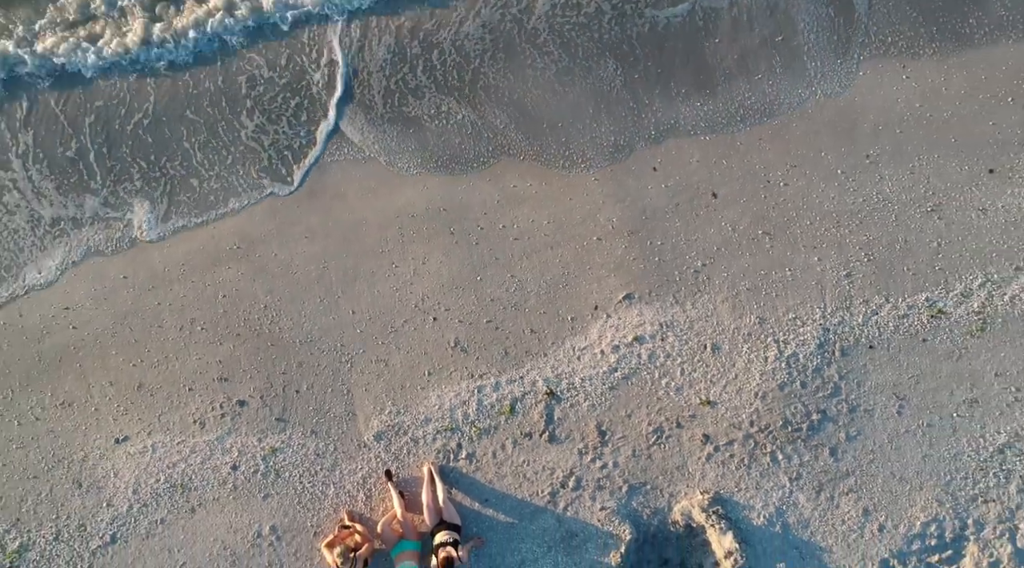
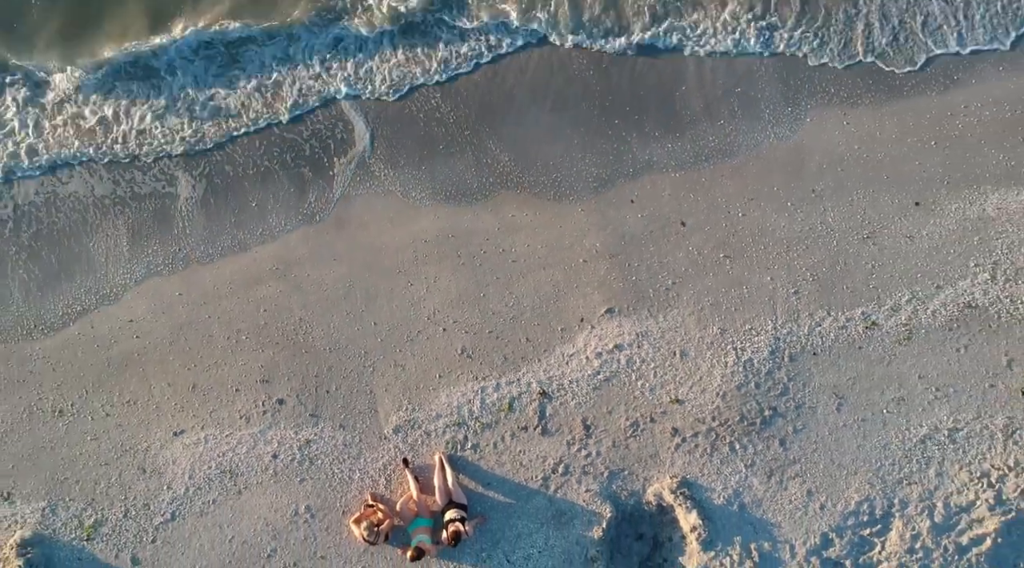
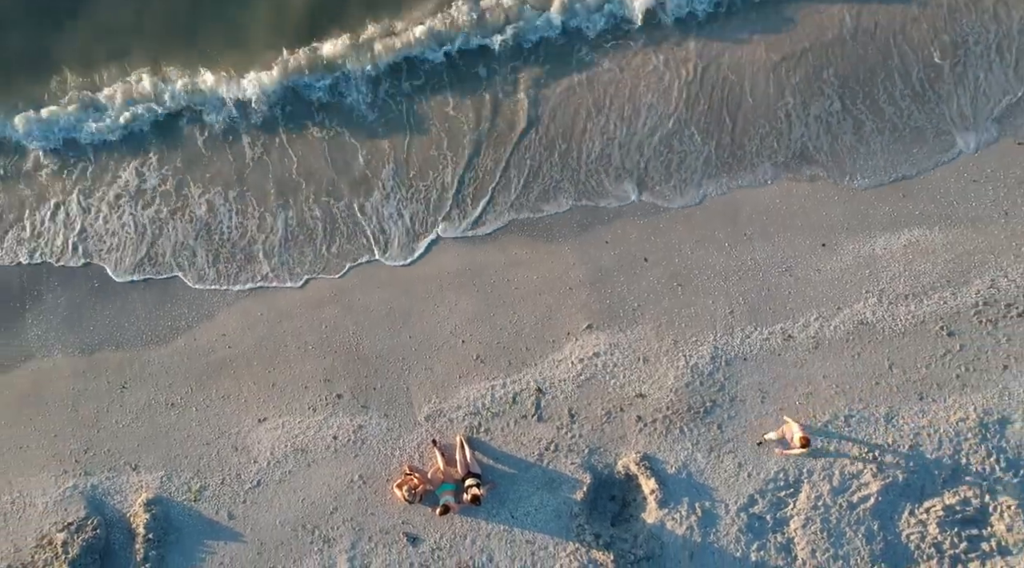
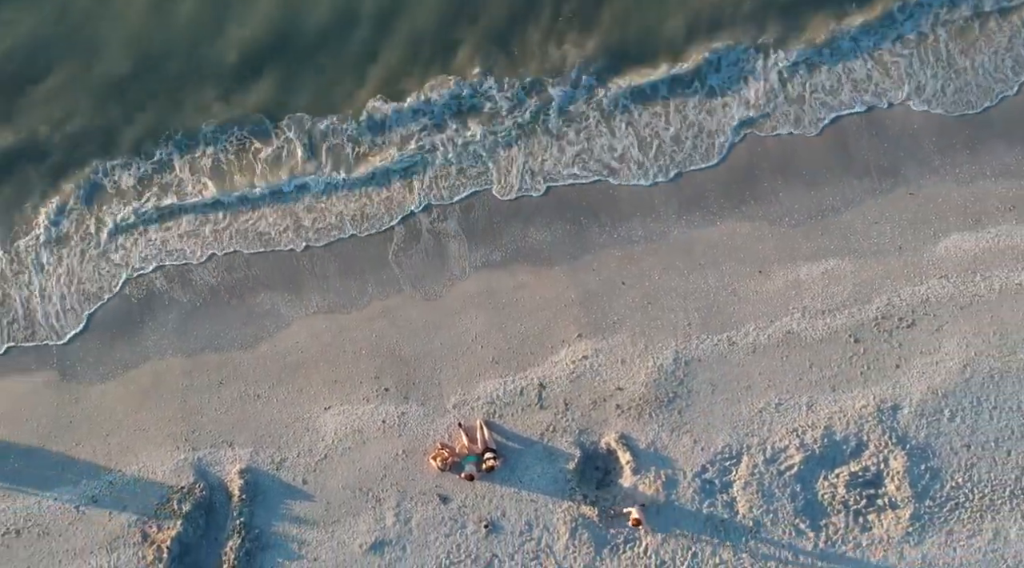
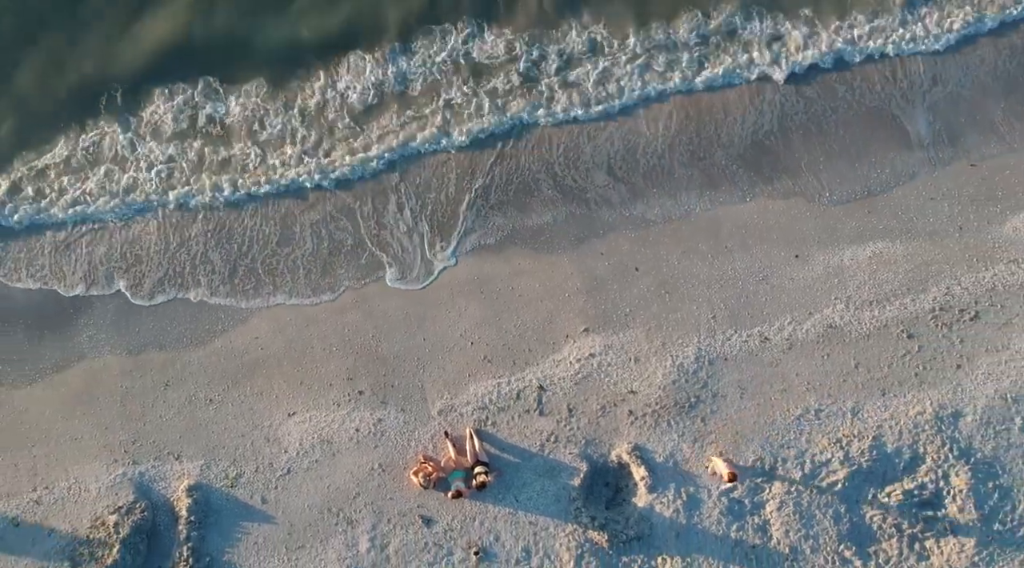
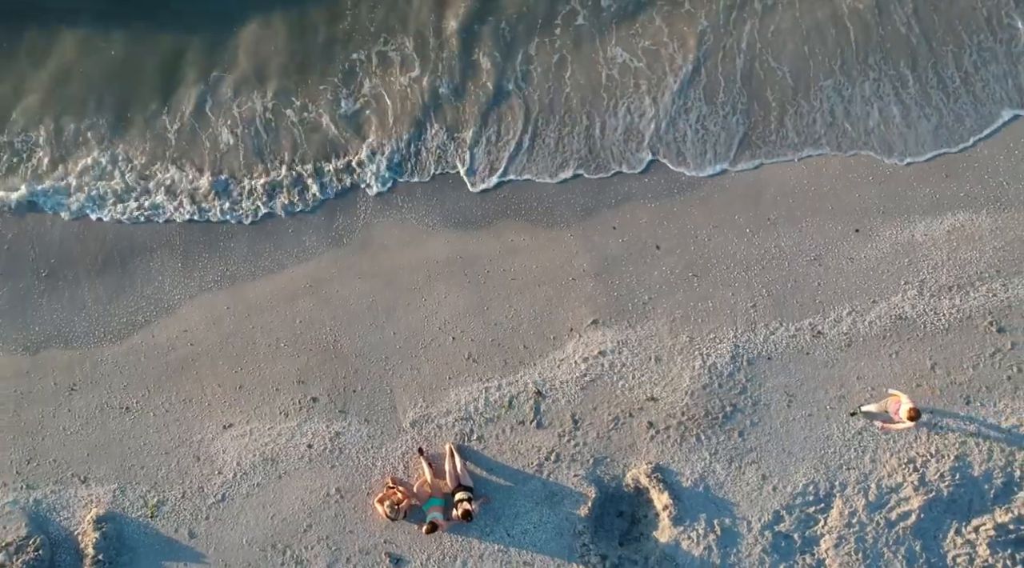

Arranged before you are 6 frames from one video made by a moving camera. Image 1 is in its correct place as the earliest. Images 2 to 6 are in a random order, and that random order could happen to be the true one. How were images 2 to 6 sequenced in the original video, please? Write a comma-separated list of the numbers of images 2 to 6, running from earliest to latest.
2, 6, 3, 5, 4
